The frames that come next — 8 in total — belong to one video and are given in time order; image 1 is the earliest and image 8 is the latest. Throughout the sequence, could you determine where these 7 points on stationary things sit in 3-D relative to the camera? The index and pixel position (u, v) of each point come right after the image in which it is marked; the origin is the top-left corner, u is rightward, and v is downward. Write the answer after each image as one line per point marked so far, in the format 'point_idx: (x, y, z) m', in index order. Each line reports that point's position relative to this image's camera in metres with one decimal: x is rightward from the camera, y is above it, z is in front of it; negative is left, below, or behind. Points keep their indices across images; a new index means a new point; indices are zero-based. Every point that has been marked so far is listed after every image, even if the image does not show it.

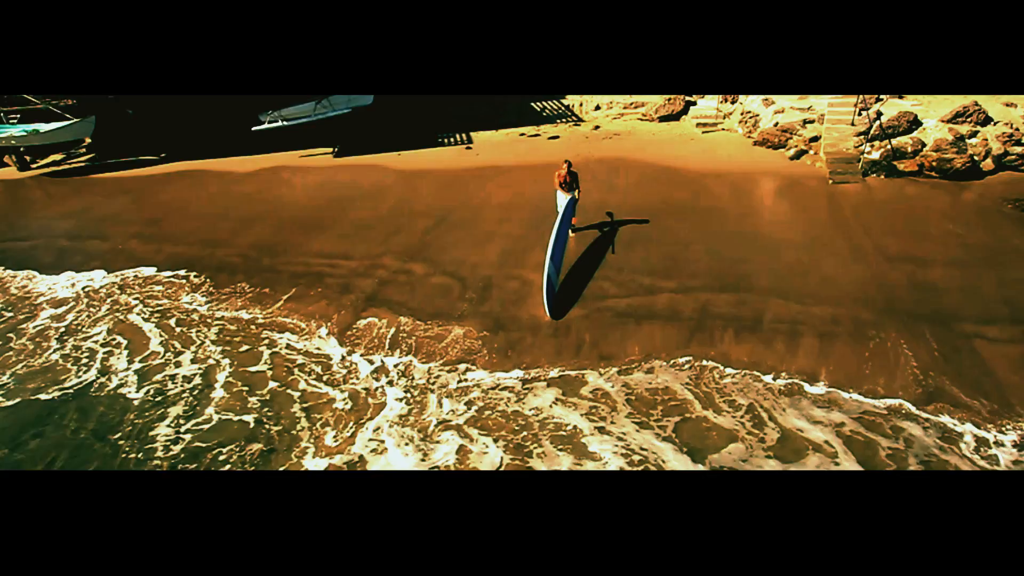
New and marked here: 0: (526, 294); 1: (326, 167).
0: (+0.3, -0.1, +8.0) m
1: (-6.1, +4.0, +14.7) m
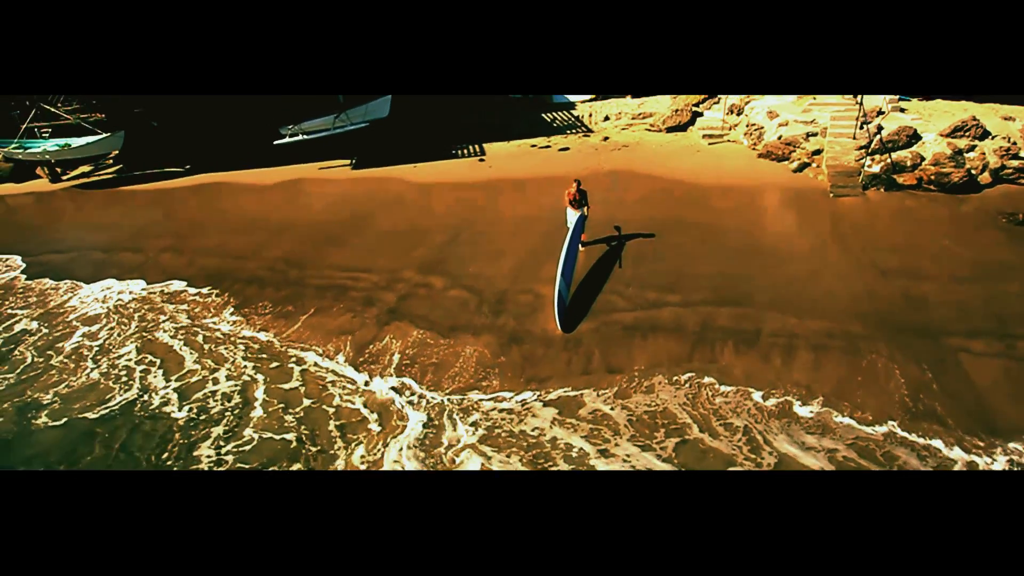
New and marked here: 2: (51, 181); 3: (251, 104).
0: (+0.5, -0.3, +8.5) m
1: (-5.7, +3.7, +15.4) m
2: (-19.5, +4.6, +18.9) m
3: (-10.8, +7.7, +18.8) m
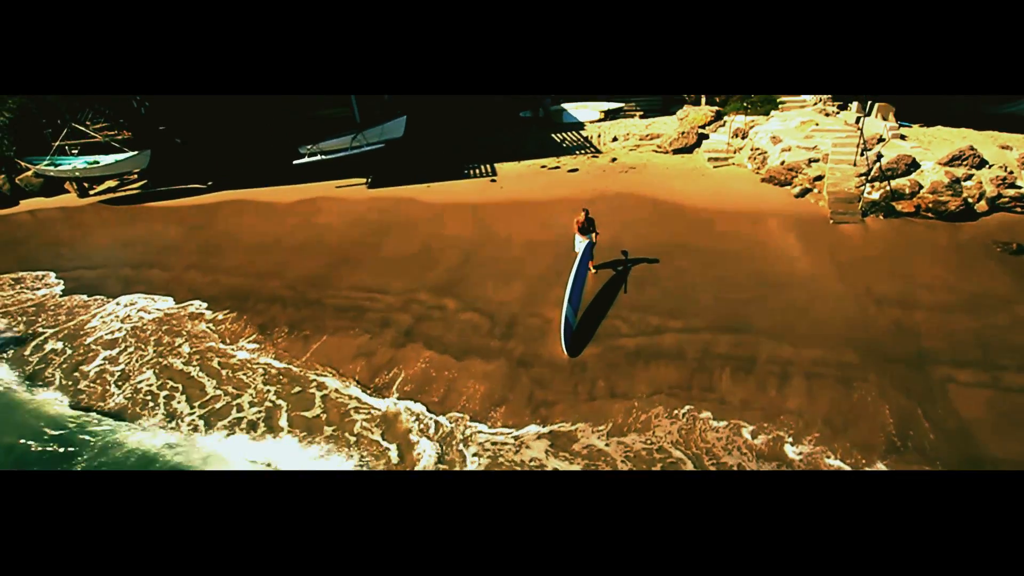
0: (+0.7, -0.8, +8.9) m
1: (-5.3, +3.1, +16.0) m
2: (-19.1, +4.1, +19.8) m
3: (-10.4, +7.1, +19.6) m
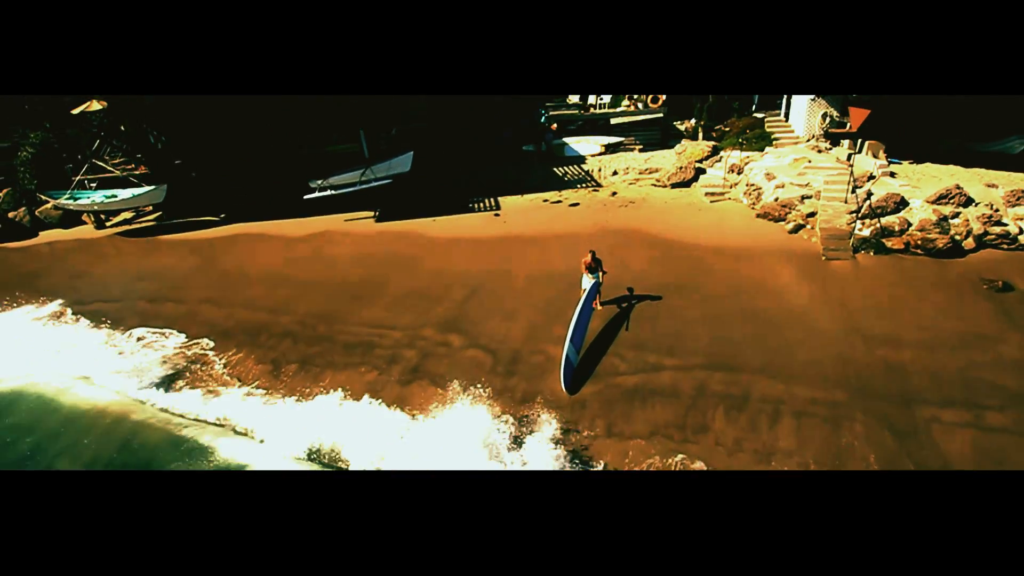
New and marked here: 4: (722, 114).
0: (+0.8, -1.6, +9.2) m
1: (-5.2, +2.0, +16.6) m
2: (-18.9, +2.7, +20.5) m
3: (-10.2, +5.8, +20.3) m
4: (+9.0, +7.4, +19.4) m
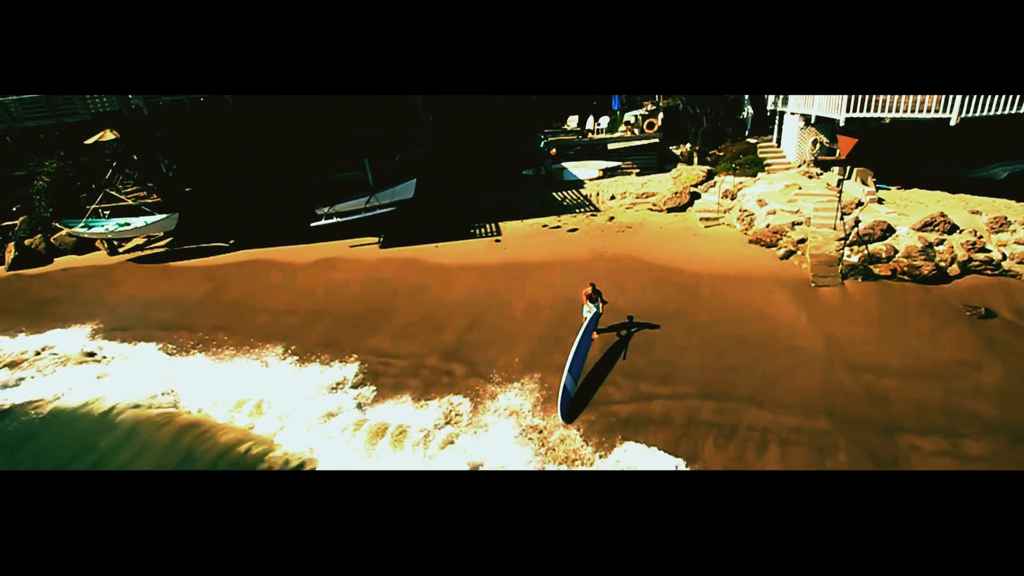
0: (+0.8, -2.3, +9.6) m
1: (-5.2, +1.0, +17.1) m
2: (-18.9, +1.5, +21.2) m
3: (-10.2, +4.7, +21.0) m
4: (+9.0, +6.6, +19.9) m
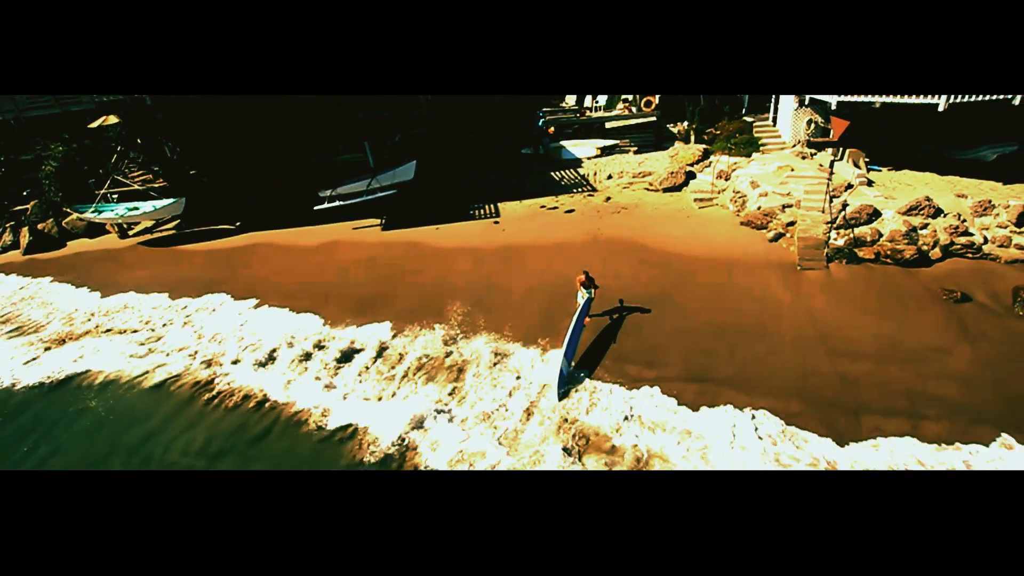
0: (+0.7, -2.1, +10.3) m
1: (-5.3, +1.7, +17.6) m
2: (-18.9, +2.3, +21.8) m
3: (-10.3, +5.5, +21.3) m
4: (+8.9, +7.6, +19.8) m
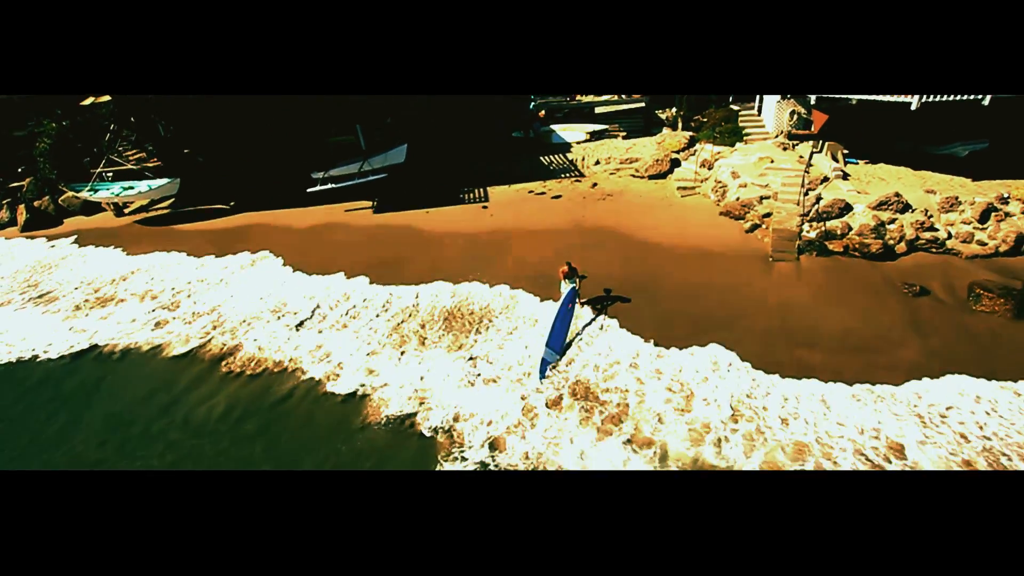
0: (+0.1, -1.8, +10.9) m
1: (-5.7, +2.4, +17.9) m
2: (-19.4, +3.4, +22.1) m
3: (-10.7, +6.5, +21.4) m
4: (+8.5, +8.2, +19.9) m
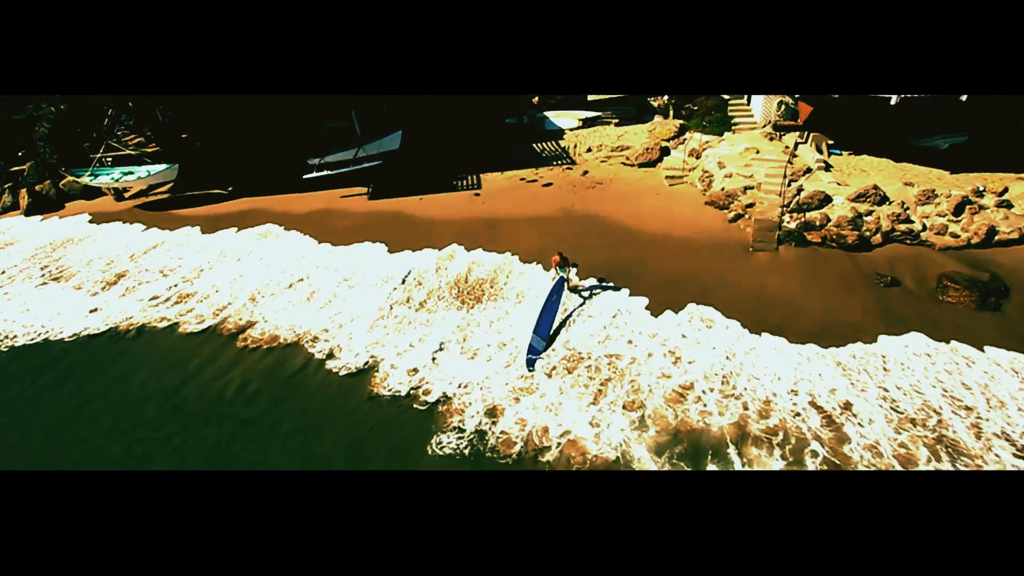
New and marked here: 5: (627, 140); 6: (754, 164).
0: (-0.3, -1.6, +11.3) m
1: (-6.1, +3.0, +18.3) m
2: (-19.7, +4.2, +22.5) m
3: (-11.0, +7.2, +21.6) m
4: (+8.2, +8.8, +19.9) m
5: (+4.8, +6.2, +18.9) m
6: (+8.0, +4.1, +14.8) m
